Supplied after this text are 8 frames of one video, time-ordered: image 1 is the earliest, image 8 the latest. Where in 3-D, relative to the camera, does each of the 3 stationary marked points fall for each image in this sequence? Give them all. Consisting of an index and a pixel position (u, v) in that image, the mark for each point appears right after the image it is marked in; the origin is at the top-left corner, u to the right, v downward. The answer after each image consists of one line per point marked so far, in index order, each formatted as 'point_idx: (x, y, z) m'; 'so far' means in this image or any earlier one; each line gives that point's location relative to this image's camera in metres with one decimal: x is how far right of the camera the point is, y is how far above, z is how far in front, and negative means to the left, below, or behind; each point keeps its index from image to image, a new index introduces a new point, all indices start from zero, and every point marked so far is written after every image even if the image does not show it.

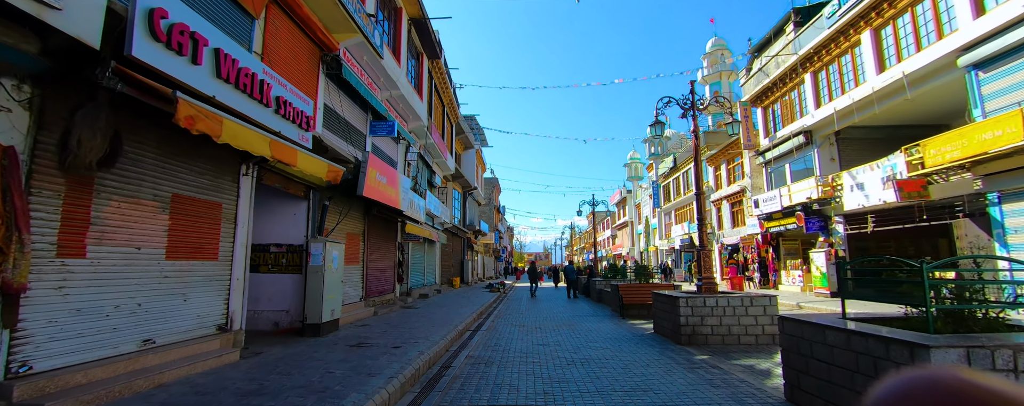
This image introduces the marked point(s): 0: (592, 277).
0: (+3.5, -3.2, +18.7) m
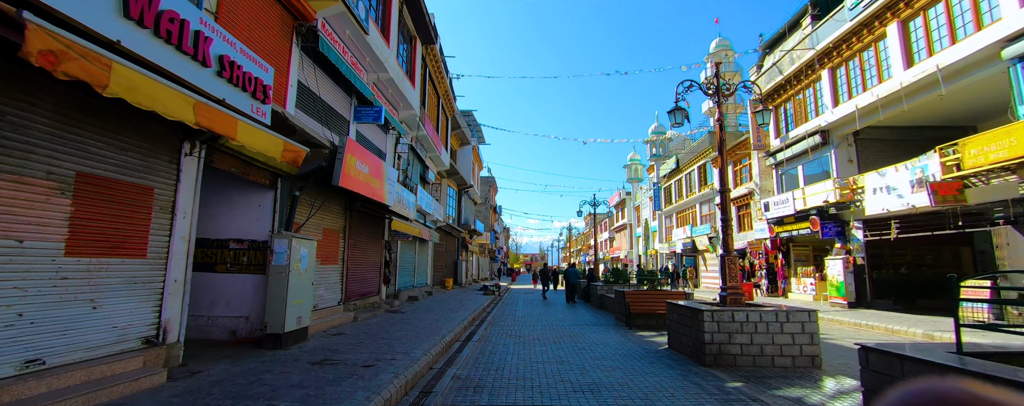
0: (+3.3, -3.2, +17.7) m
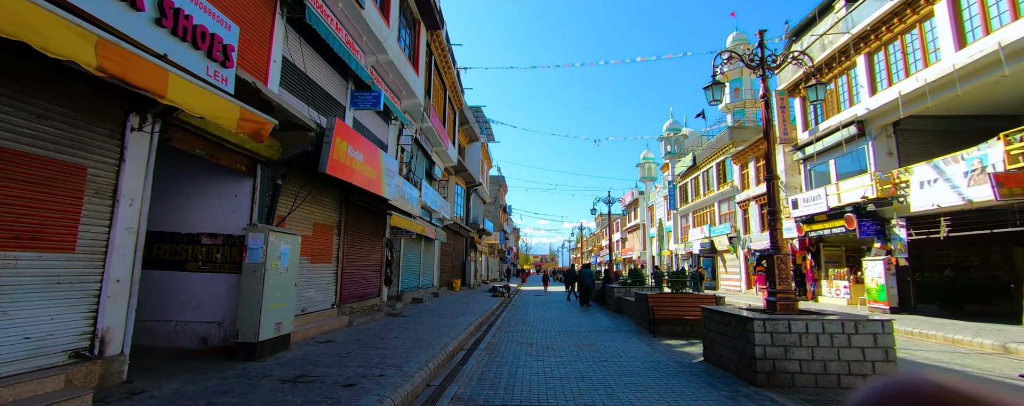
0: (+3.7, -3.1, +16.6) m
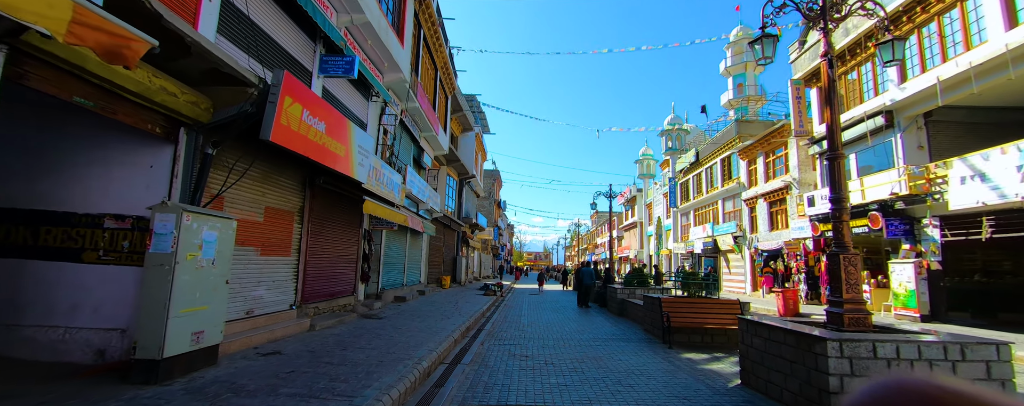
0: (+3.4, -2.8, +15.3) m
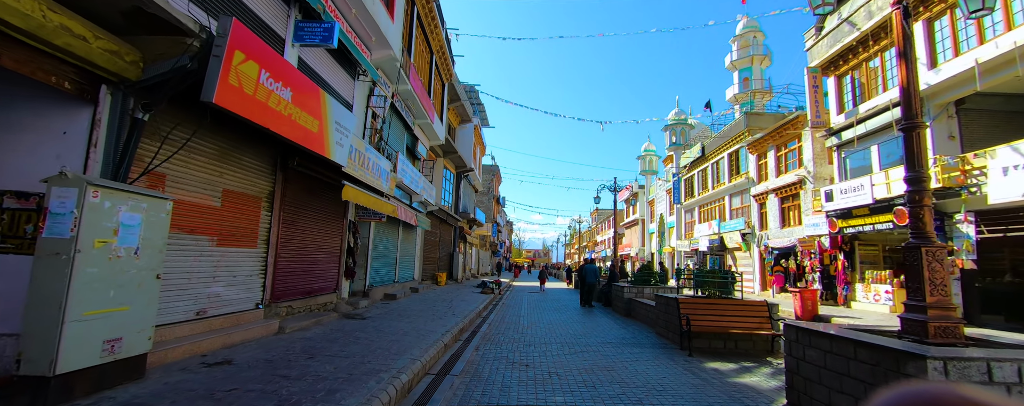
0: (+3.4, -2.6, +14.3) m
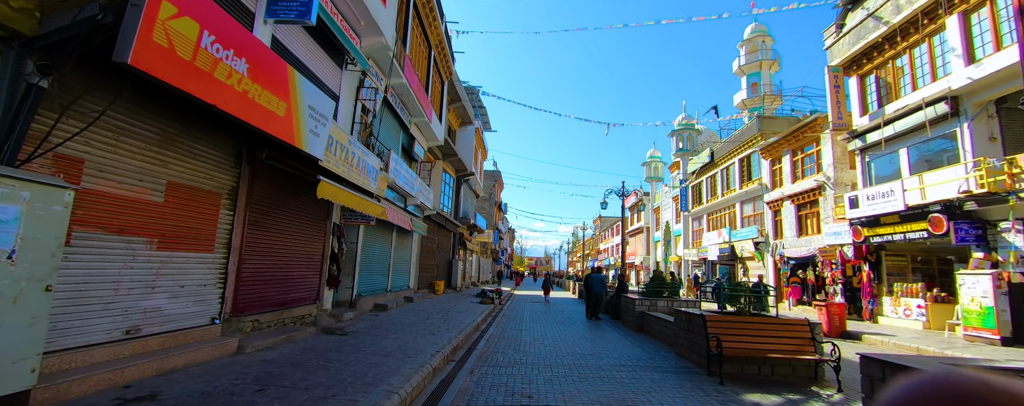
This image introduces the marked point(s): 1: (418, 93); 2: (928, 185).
0: (+3.4, -2.8, +13.3) m
1: (-2.9, +3.4, +13.1) m
2: (+11.7, +0.5, +12.1) m
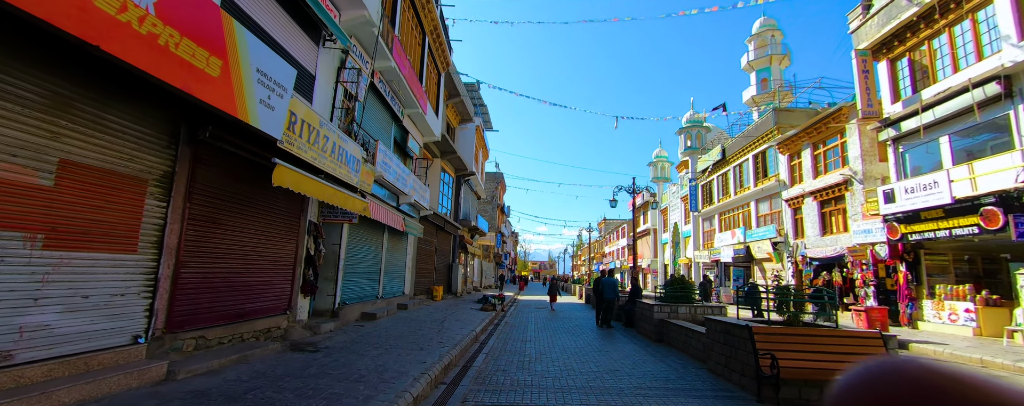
0: (+3.5, -2.6, +12.1) m
1: (-2.8, +3.4, +11.9) m
2: (+11.7, +0.7, +10.8) m
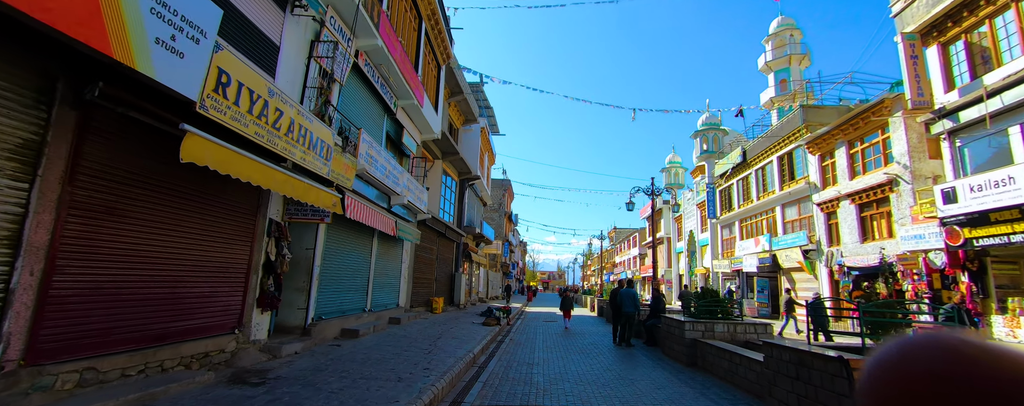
0: (+3.7, -2.6, +10.5) m
1: (-2.7, +3.4, +10.7) m
2: (+11.8, +0.8, +9.2) m
